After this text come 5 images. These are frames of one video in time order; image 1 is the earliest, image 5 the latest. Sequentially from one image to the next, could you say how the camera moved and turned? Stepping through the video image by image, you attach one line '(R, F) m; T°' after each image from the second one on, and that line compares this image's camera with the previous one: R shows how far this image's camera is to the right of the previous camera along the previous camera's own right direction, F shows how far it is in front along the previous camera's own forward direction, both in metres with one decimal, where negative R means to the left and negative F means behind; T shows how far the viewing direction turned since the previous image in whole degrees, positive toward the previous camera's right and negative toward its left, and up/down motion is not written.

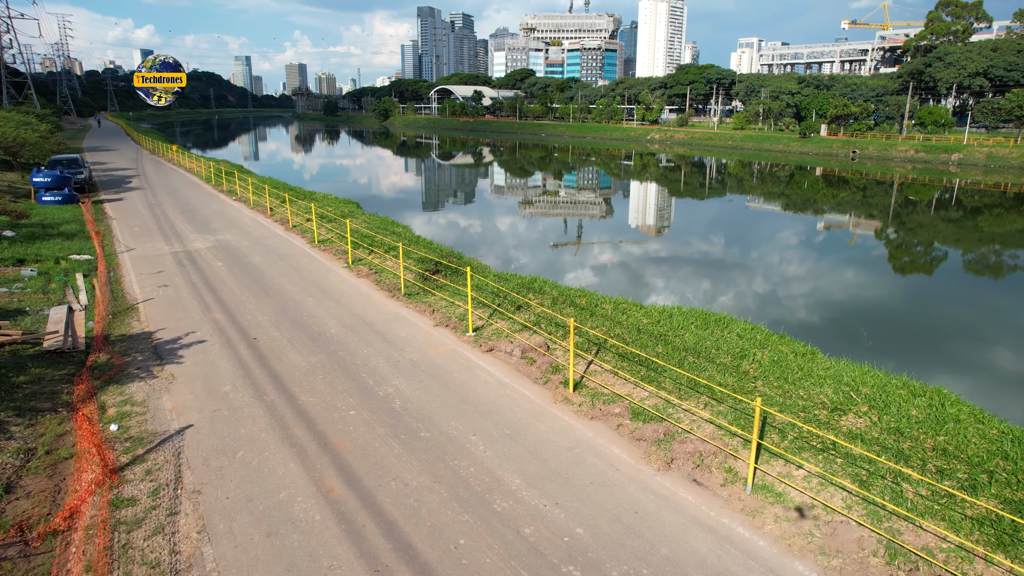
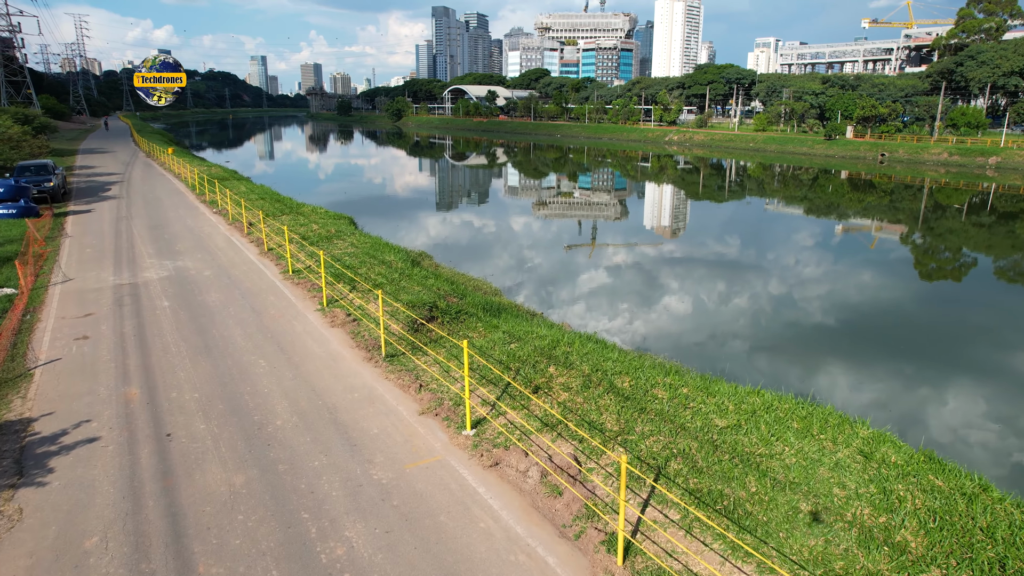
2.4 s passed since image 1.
(0.0, +2.7) m; -1°
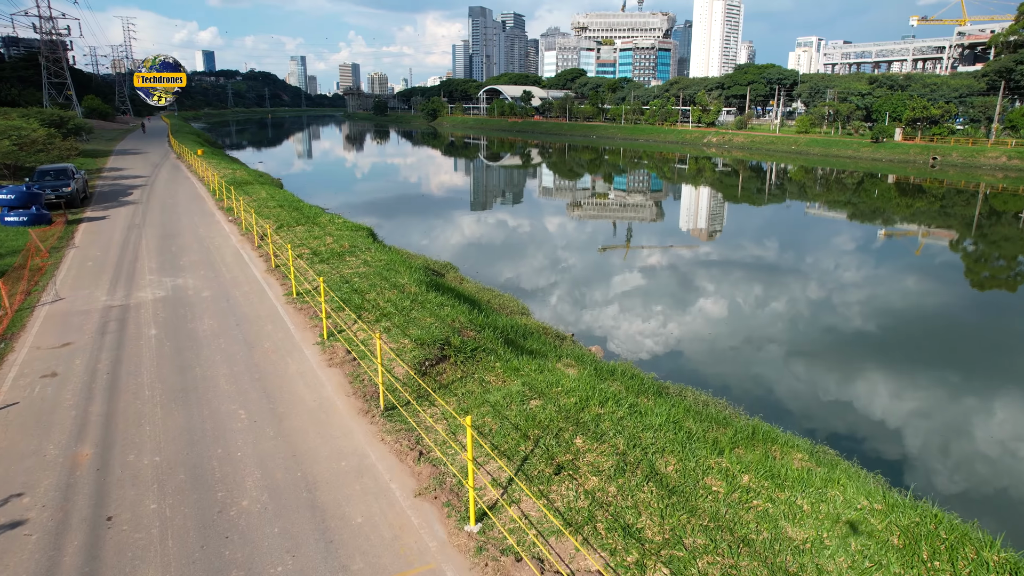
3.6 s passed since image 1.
(+0.1, +1.3) m; -3°
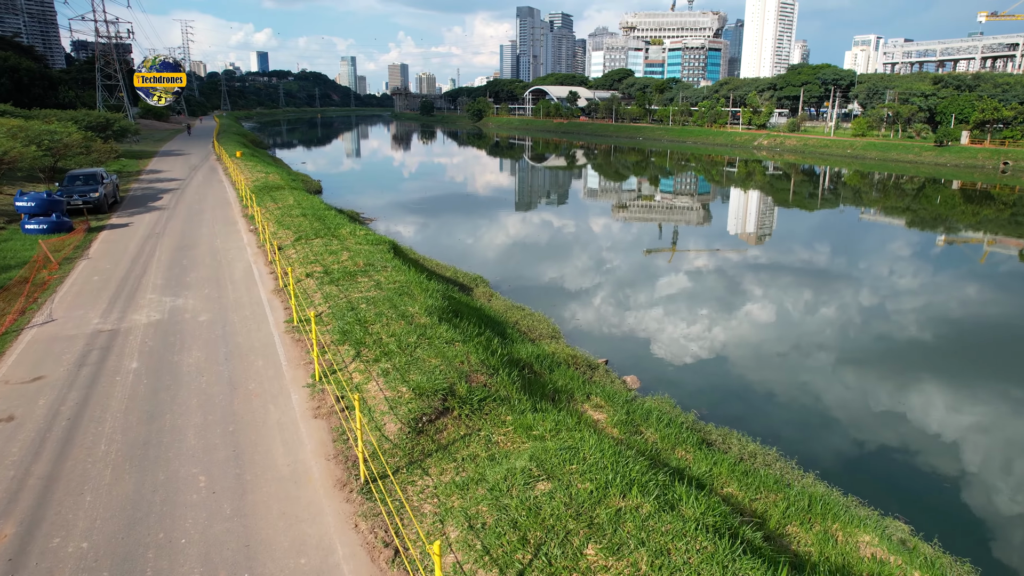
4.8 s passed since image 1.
(+0.3, +1.2) m; -4°
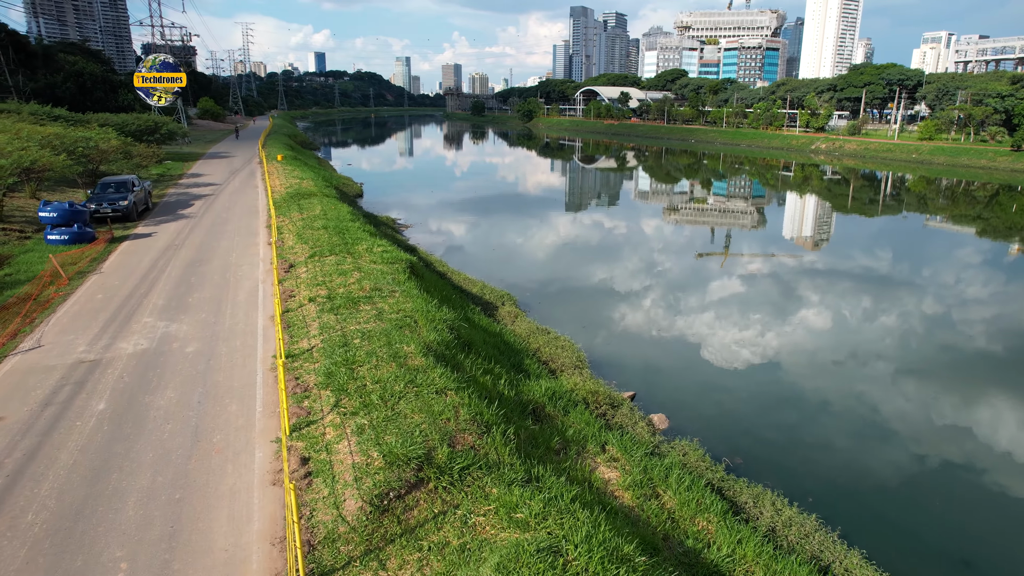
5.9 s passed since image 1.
(+0.6, +1.1) m; -4°
